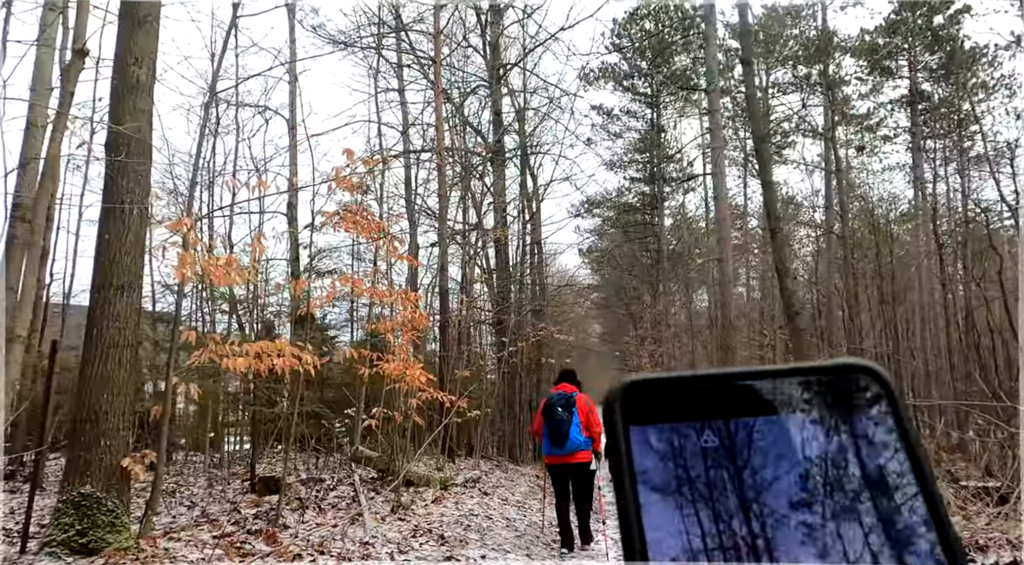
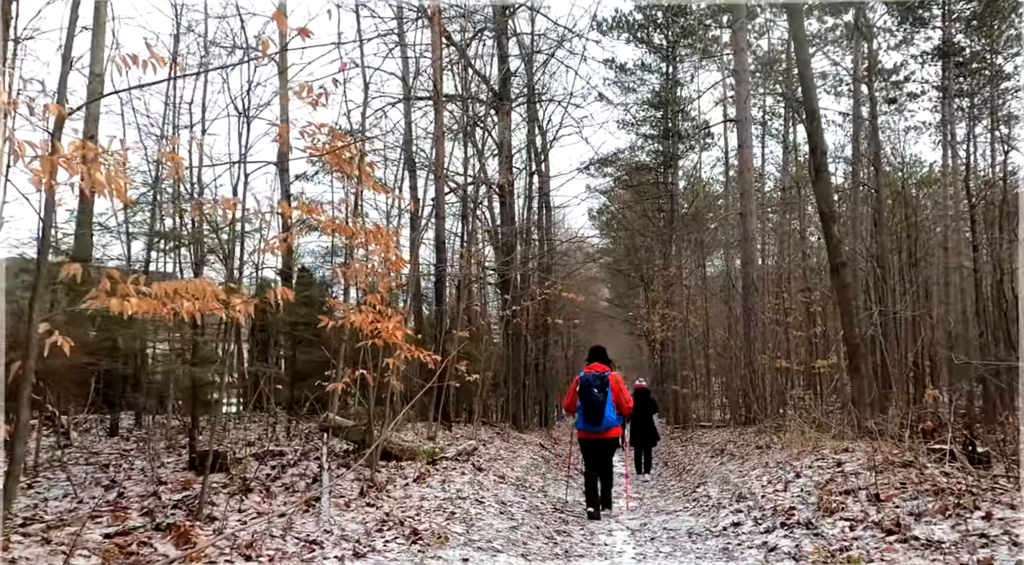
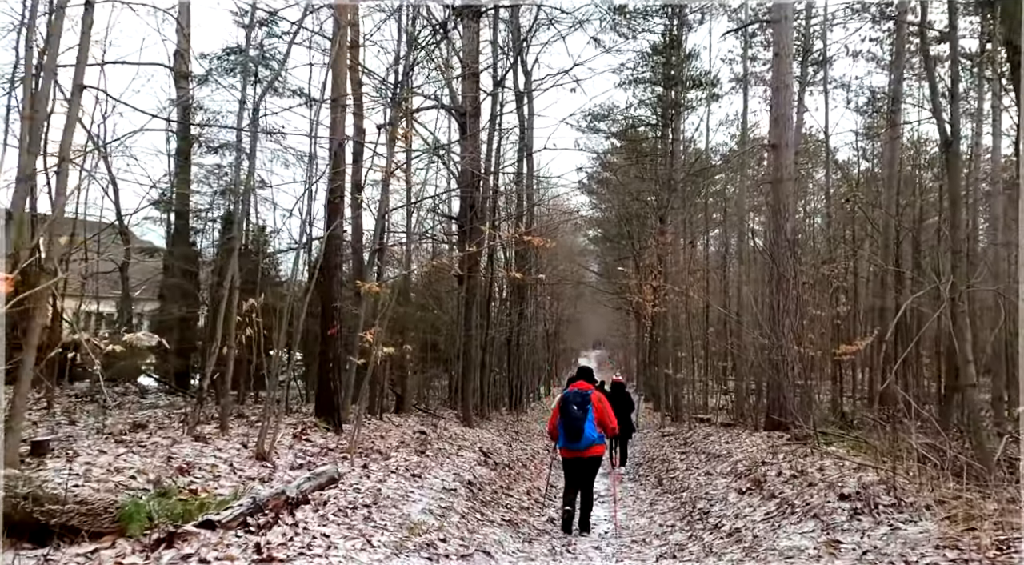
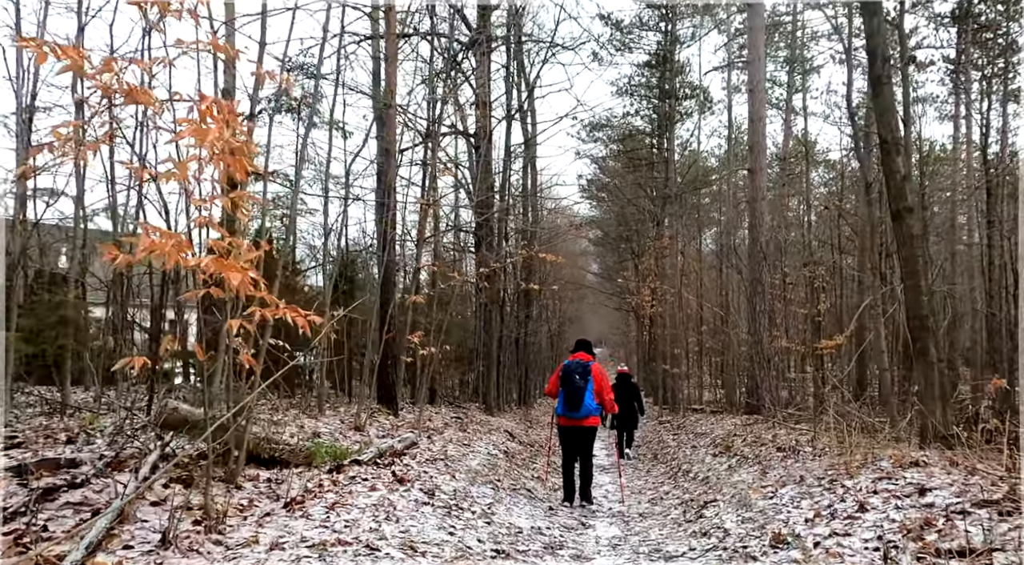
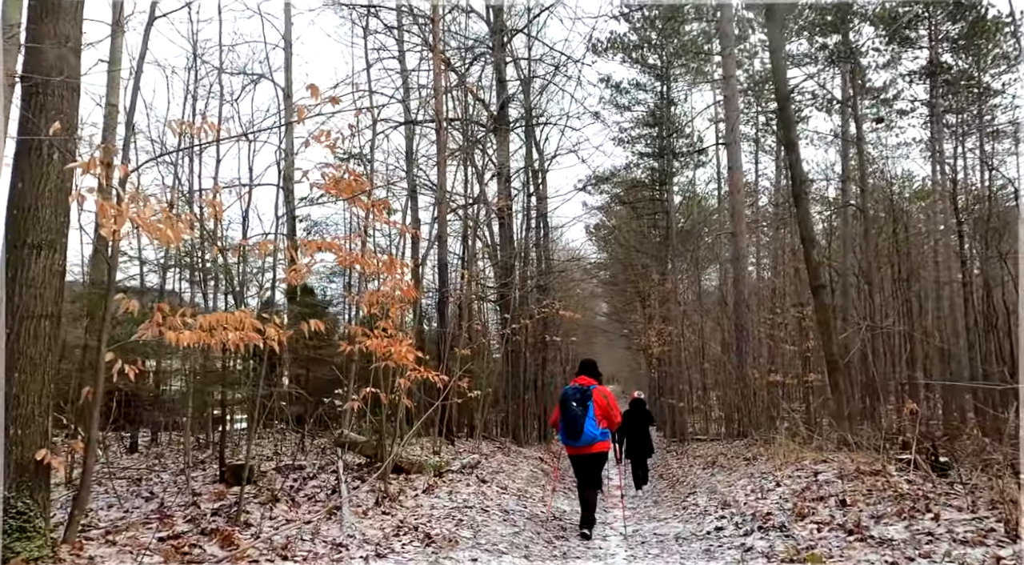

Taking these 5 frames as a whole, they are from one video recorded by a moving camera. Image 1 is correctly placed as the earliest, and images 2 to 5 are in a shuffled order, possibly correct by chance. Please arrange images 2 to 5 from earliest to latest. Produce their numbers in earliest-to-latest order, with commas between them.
5, 2, 4, 3
